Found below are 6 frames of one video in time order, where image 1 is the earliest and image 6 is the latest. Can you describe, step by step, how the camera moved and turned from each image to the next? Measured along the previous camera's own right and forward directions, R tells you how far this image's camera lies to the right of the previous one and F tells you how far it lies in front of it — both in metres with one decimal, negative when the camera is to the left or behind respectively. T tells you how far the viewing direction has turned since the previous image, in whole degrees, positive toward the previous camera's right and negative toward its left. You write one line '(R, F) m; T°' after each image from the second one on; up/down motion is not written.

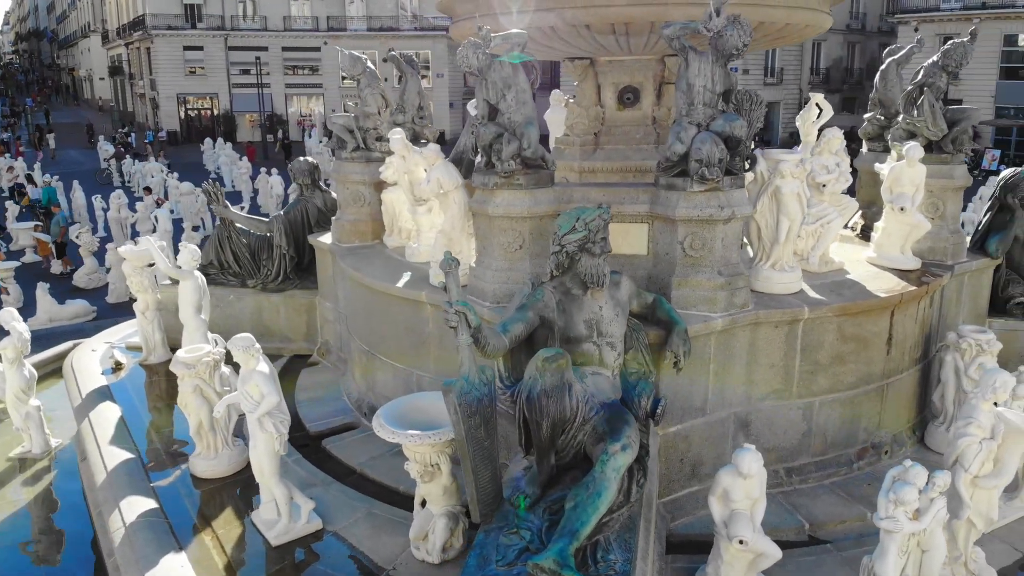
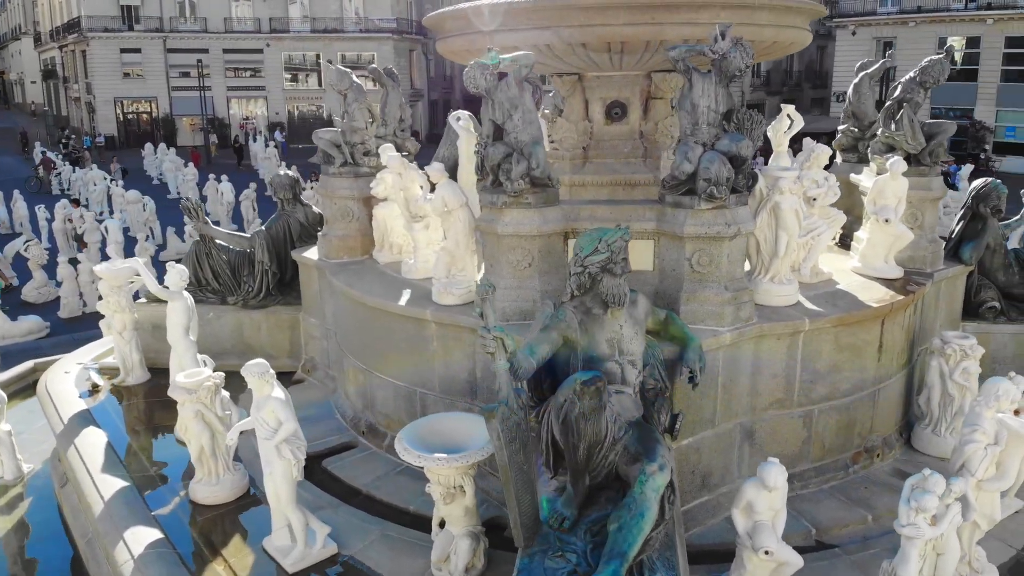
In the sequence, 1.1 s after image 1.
(-0.5, 0.0) m; +4°
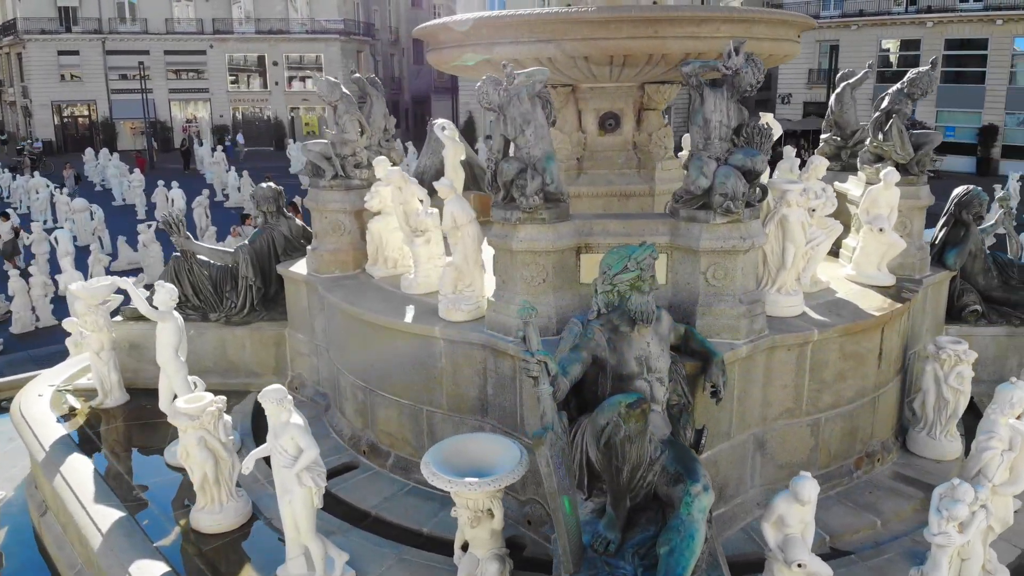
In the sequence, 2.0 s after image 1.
(-0.5, +0.1) m; +4°
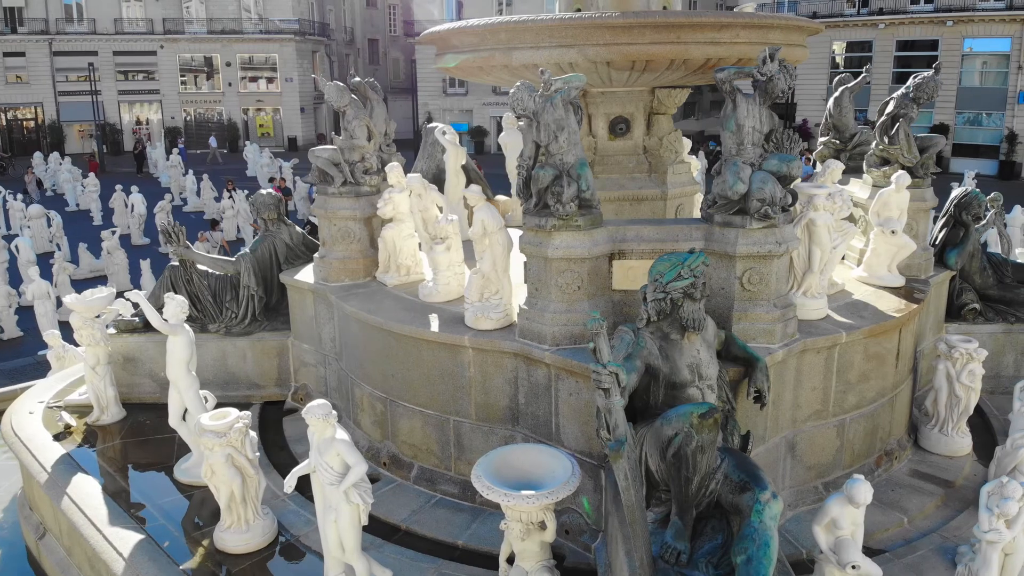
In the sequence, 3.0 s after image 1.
(-0.6, +0.1) m; +3°
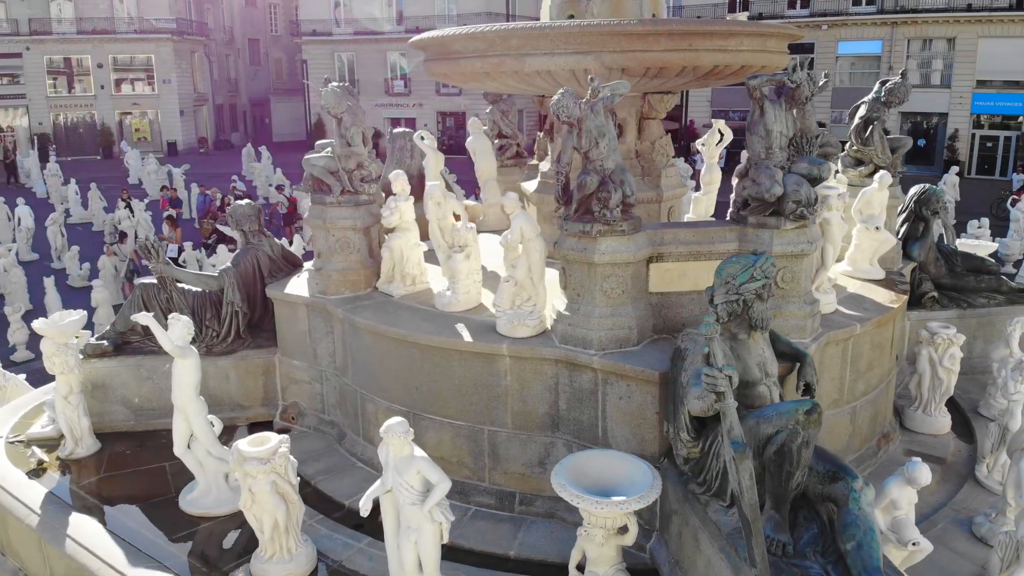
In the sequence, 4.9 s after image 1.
(-1.1, +0.1) m; +8°
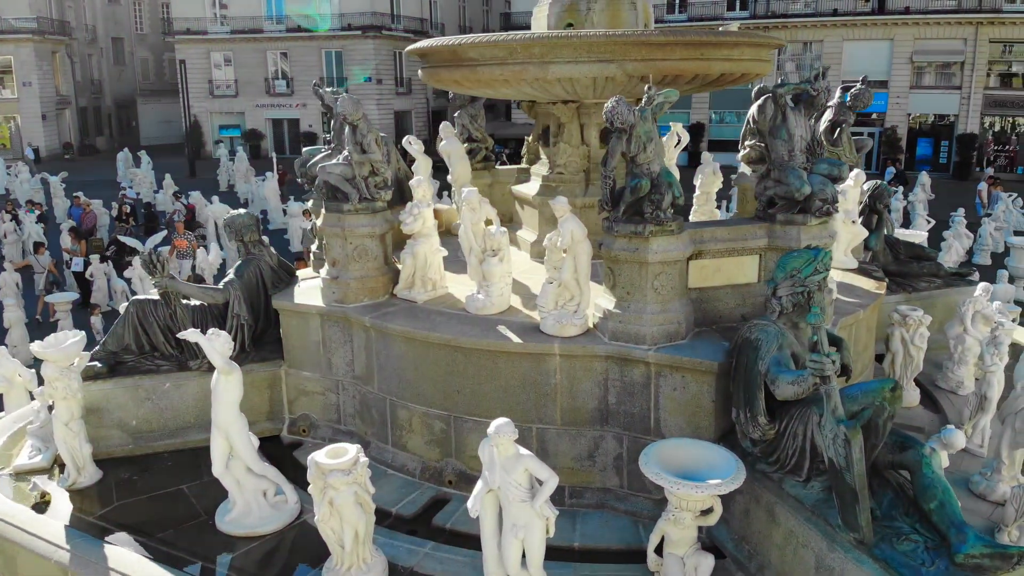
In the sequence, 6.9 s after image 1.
(-1.3, -0.1) m; +9°
